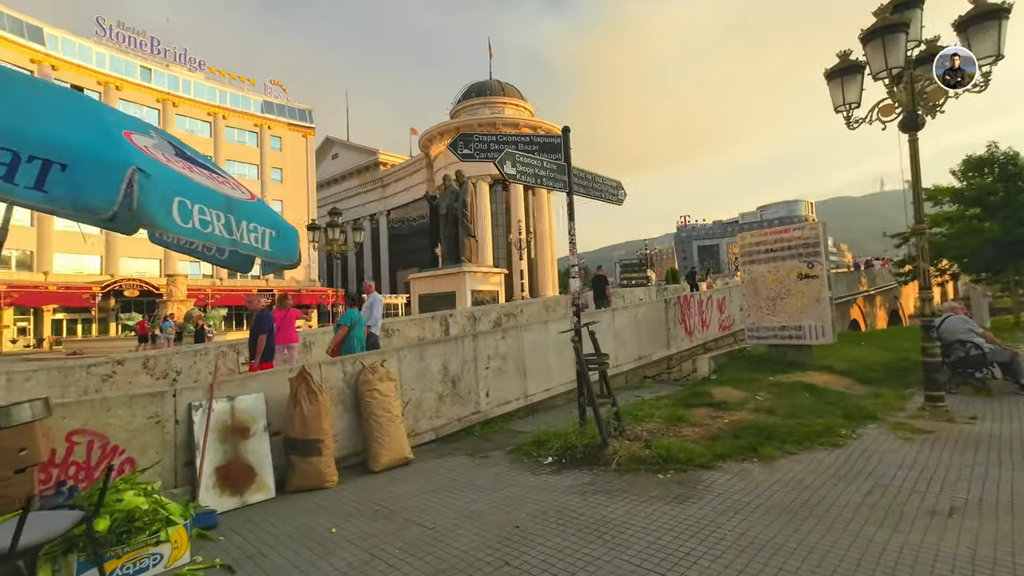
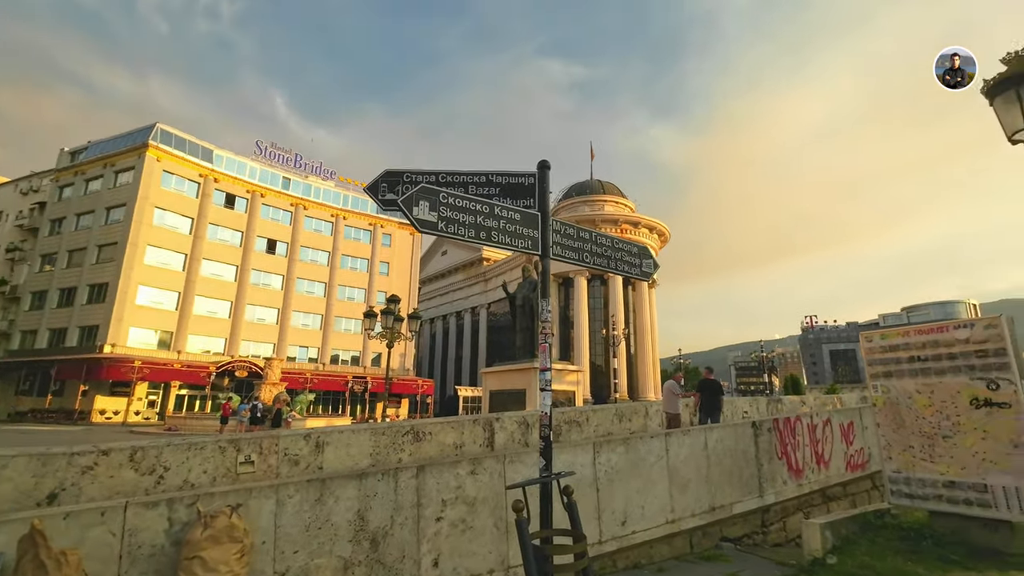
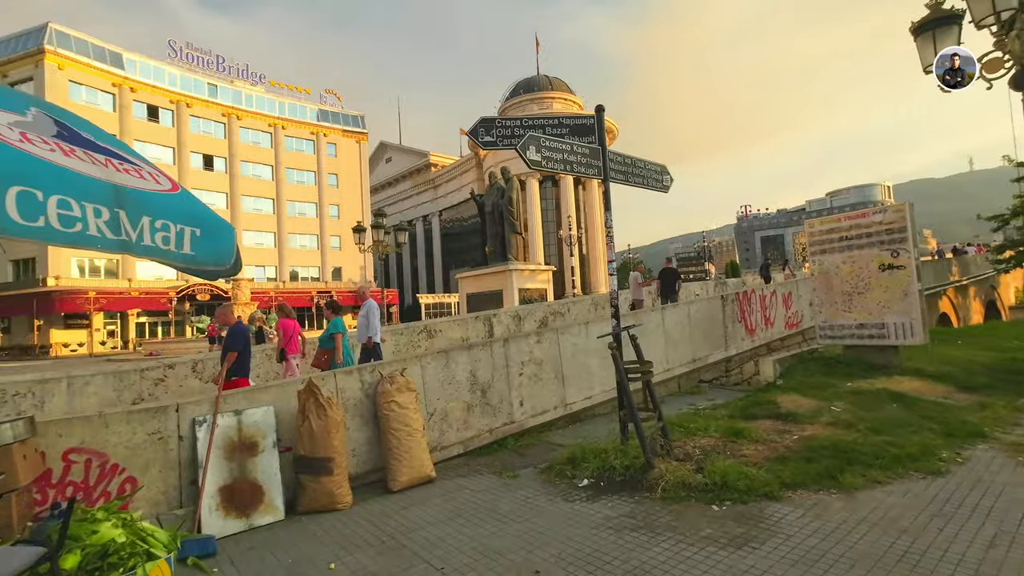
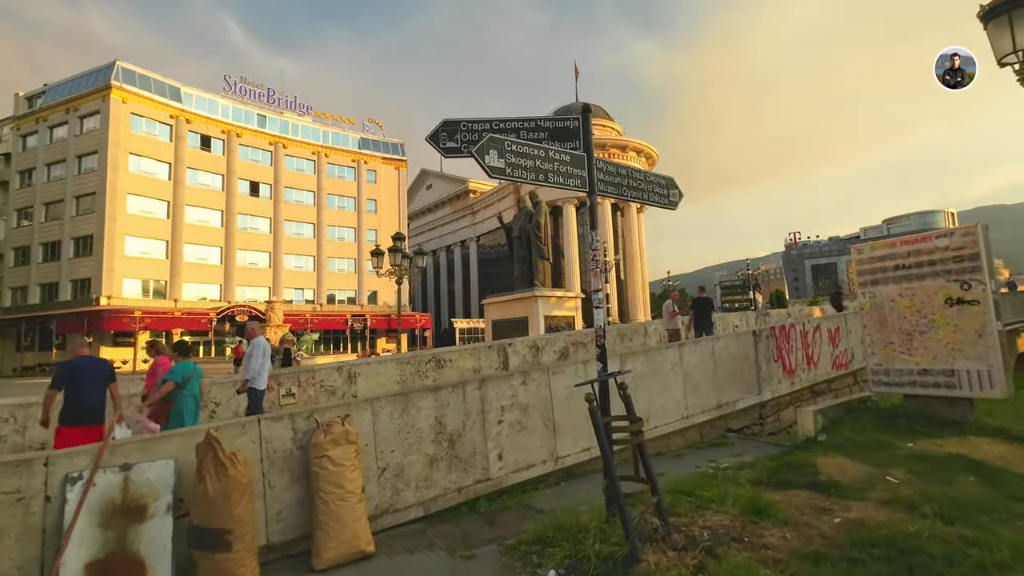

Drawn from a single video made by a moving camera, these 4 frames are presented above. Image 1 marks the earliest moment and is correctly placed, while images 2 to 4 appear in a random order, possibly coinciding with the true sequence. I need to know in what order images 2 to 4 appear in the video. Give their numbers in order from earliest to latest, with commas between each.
3, 4, 2
